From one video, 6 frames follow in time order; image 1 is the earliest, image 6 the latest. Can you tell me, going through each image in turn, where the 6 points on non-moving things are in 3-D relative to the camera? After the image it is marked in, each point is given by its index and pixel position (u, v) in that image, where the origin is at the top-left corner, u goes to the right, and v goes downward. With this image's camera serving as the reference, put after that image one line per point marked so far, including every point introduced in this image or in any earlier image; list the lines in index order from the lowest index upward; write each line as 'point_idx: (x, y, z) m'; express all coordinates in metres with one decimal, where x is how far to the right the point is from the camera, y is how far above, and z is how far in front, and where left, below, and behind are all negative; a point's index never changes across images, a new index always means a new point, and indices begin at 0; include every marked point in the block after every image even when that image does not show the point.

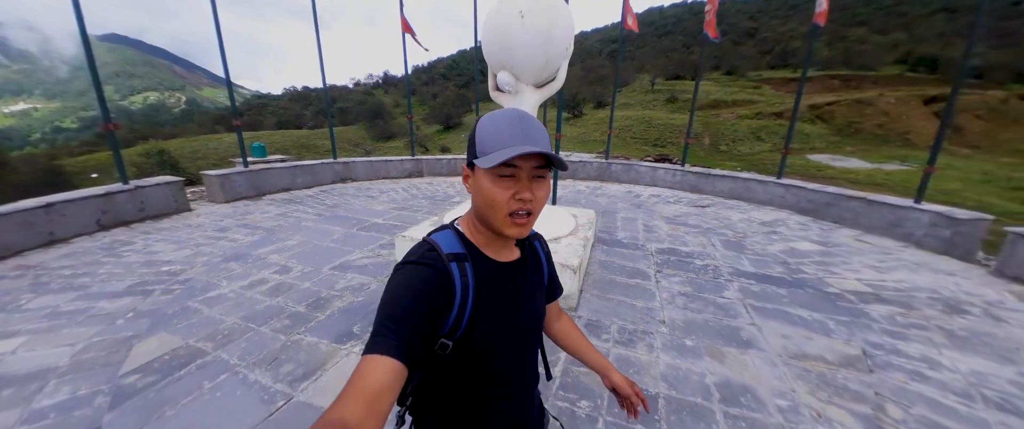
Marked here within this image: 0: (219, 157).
0: (-10.0, +1.9, +10.6) m
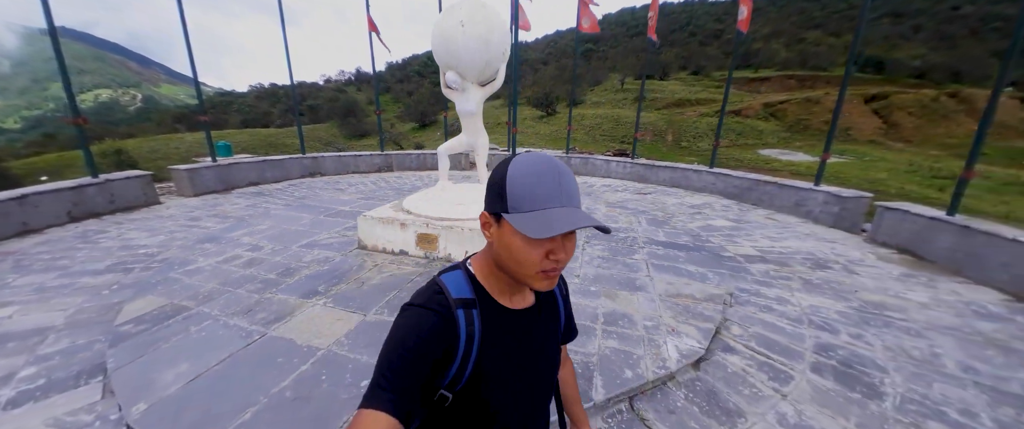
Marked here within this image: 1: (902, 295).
0: (-11.0, +1.9, +10.4) m
1: (+4.0, -0.8, +3.3) m
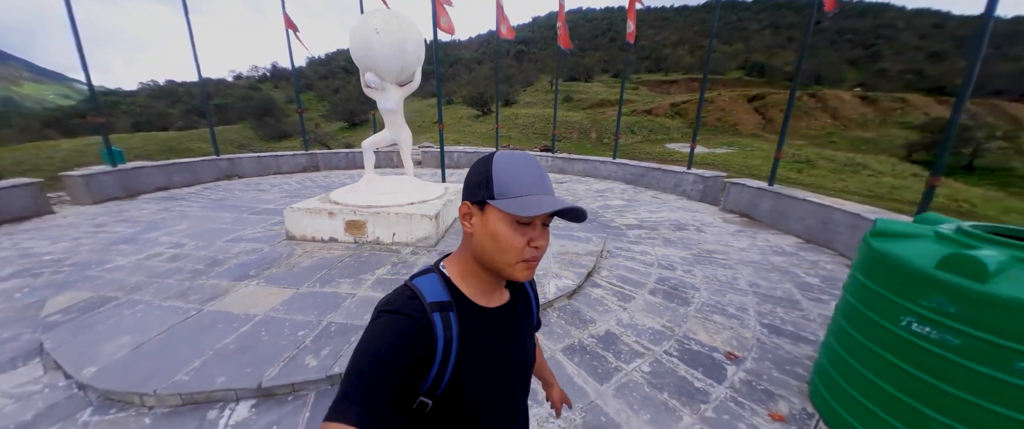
0: (-13.2, +1.4, +8.9) m
1: (+3.0, -0.4, +4.5) m
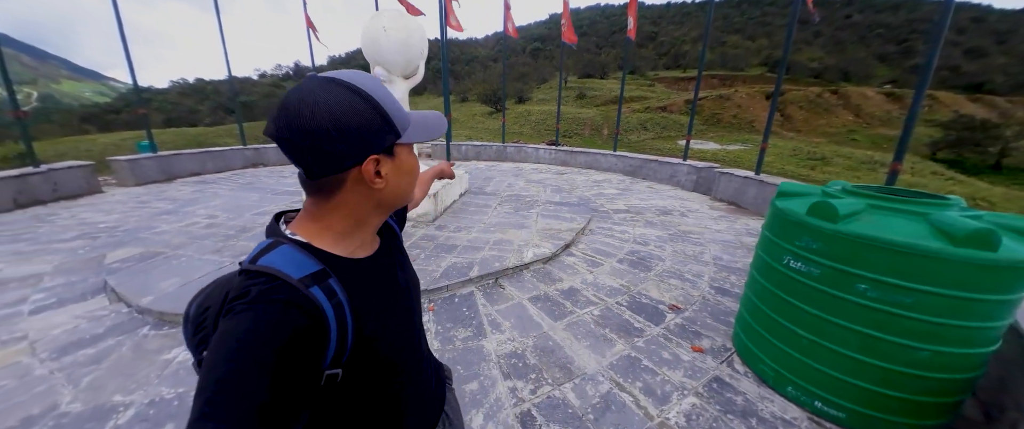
0: (-13.1, +1.9, +9.9) m
1: (+2.9, -0.2, +4.8) m
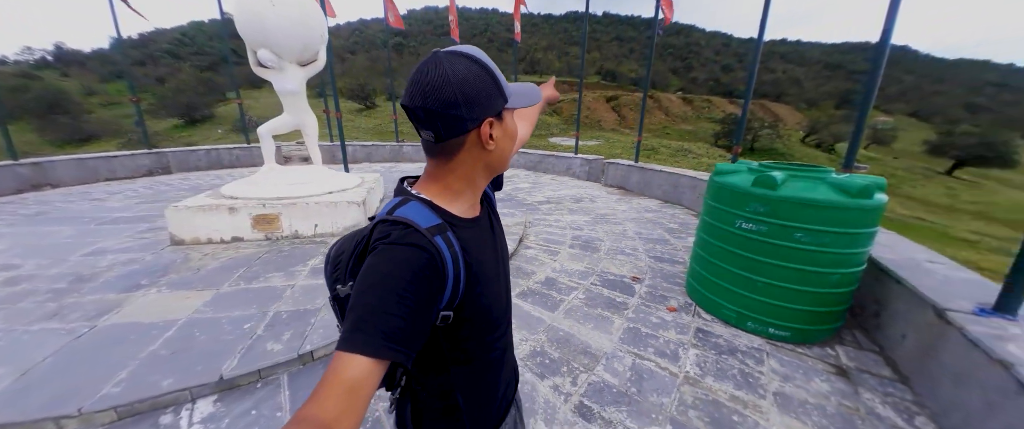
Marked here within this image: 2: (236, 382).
0: (-15.0, +0.4, +5.0) m
1: (+1.9, +0.2, +5.5) m
2: (-1.5, -0.9, +1.6) m
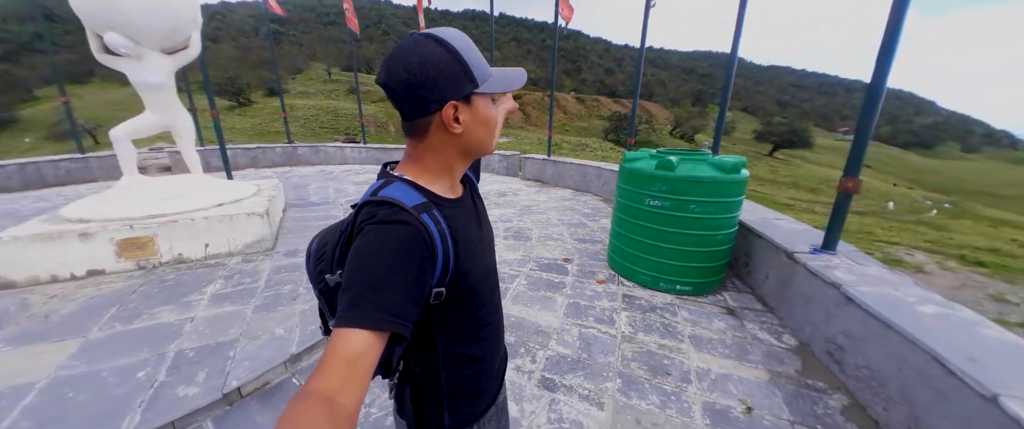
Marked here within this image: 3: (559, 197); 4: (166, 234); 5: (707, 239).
0: (-15.6, -0.9, +1.4) m
1: (+0.6, +0.4, +5.9) m
2: (-1.6, -1.0, +1.3) m
3: (+1.1, +0.4, +6.0) m
4: (-3.1, -0.2, +2.8) m
5: (+1.6, -0.2, +2.6) m
